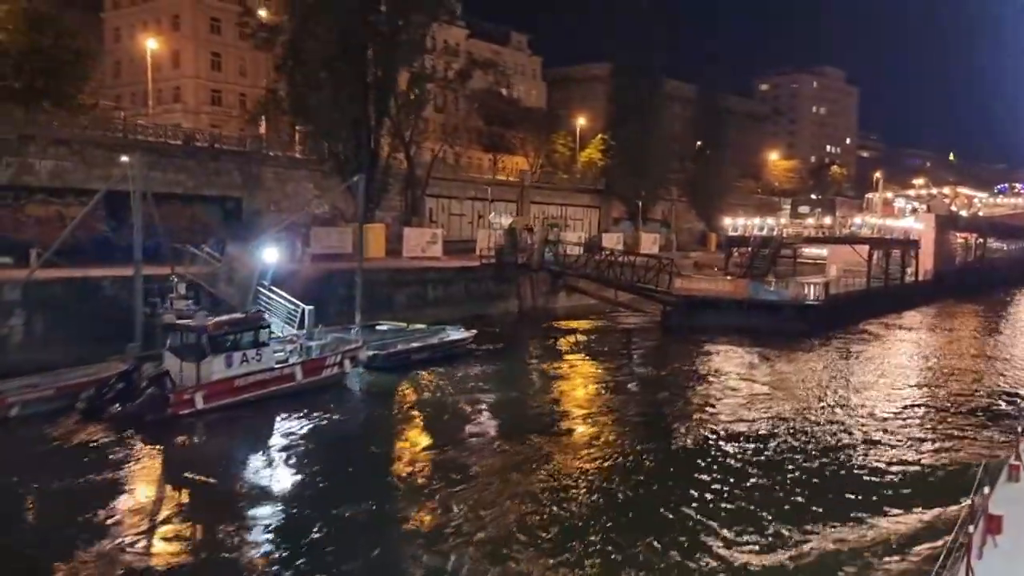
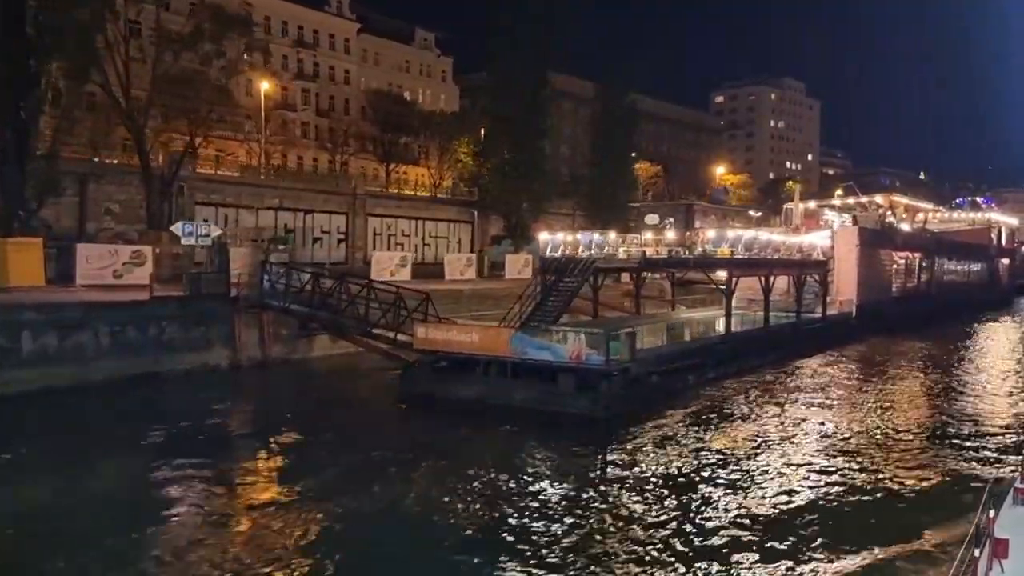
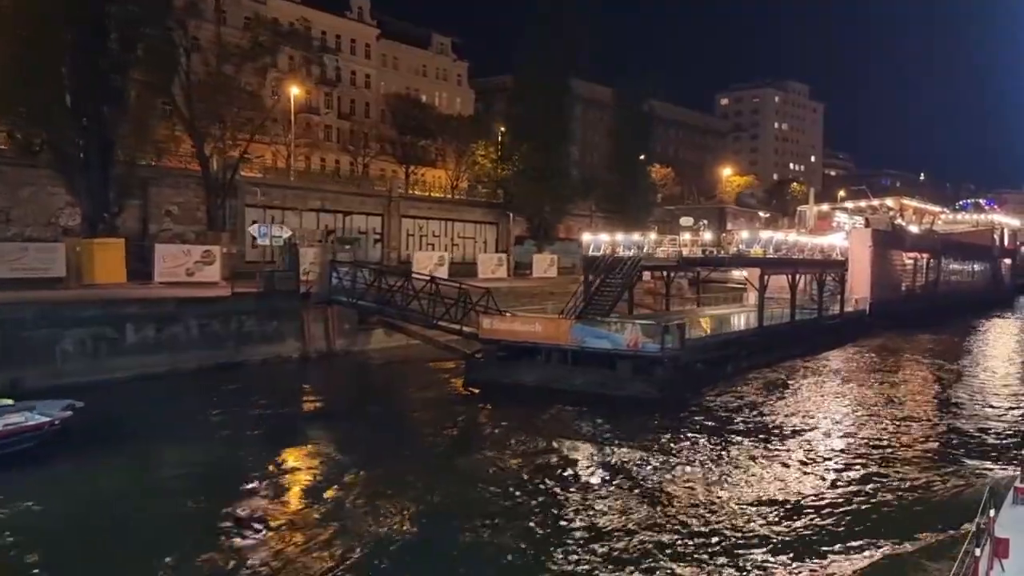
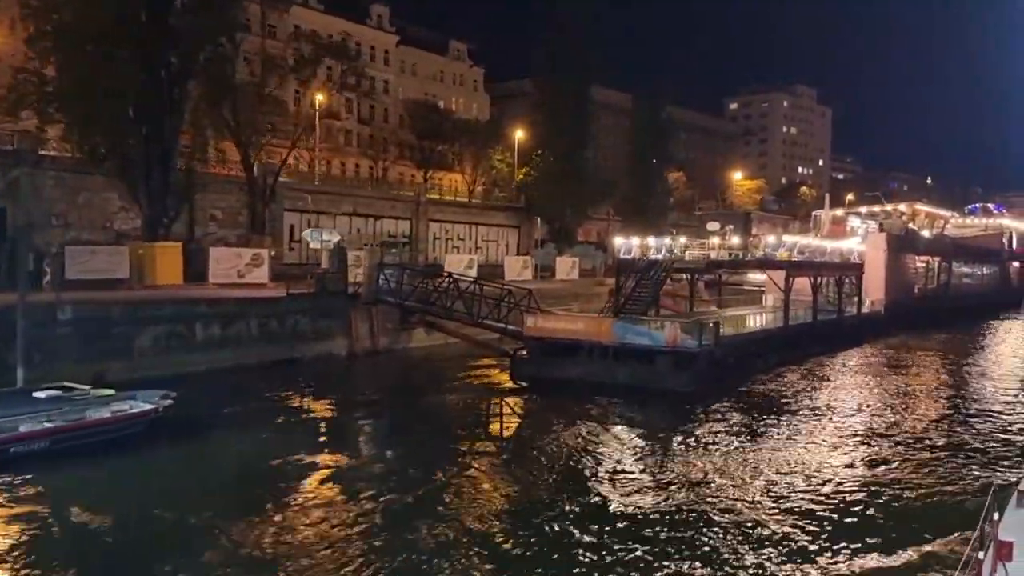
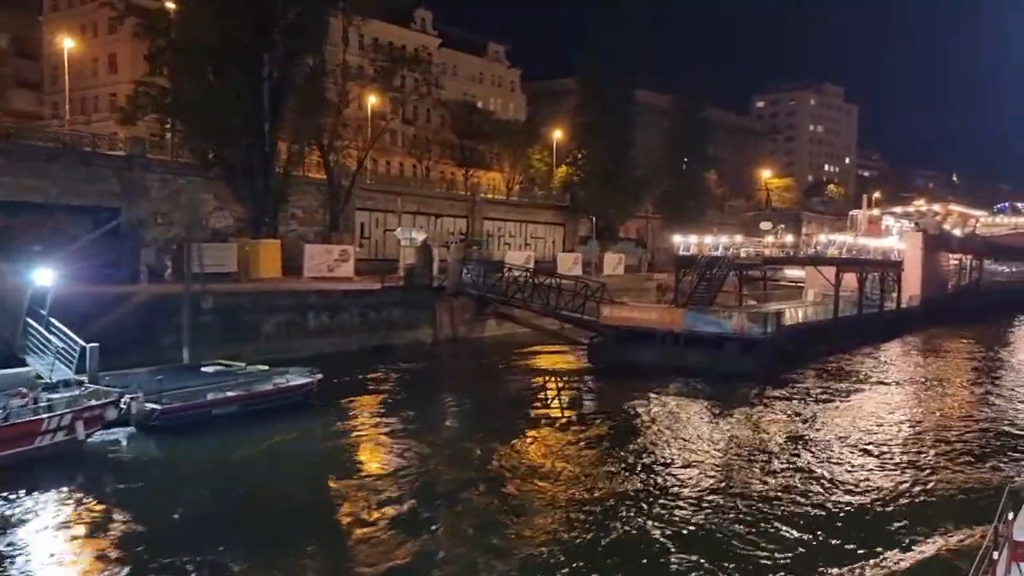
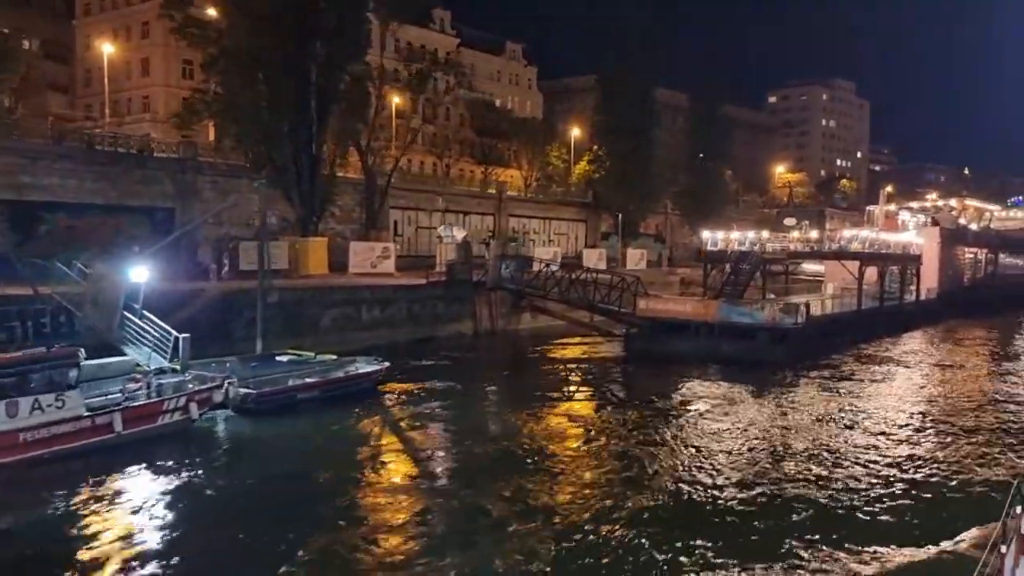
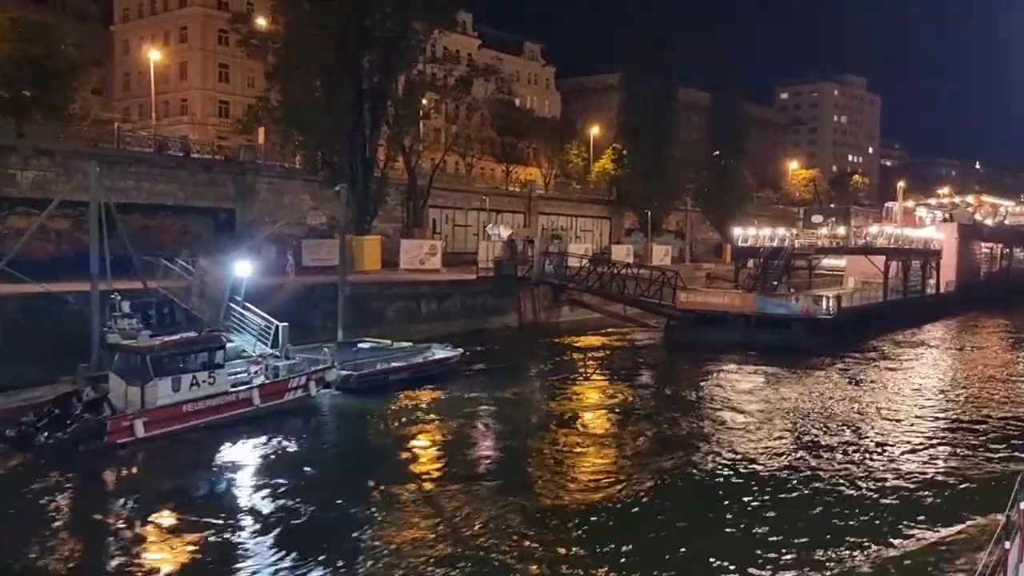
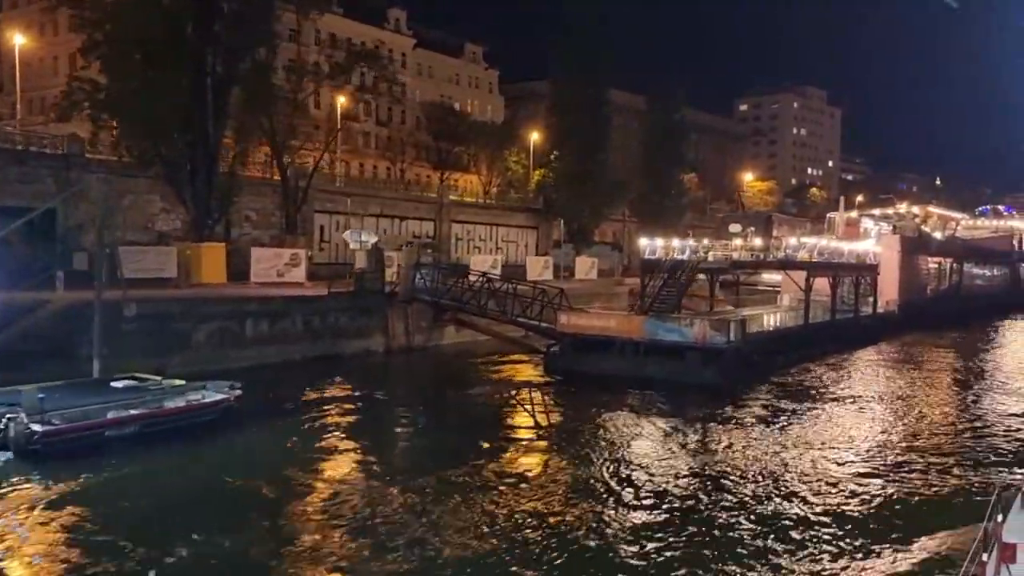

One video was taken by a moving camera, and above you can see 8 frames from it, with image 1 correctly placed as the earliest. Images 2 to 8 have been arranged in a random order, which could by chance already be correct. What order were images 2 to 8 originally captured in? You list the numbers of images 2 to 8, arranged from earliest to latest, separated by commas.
7, 6, 5, 8, 4, 3, 2
